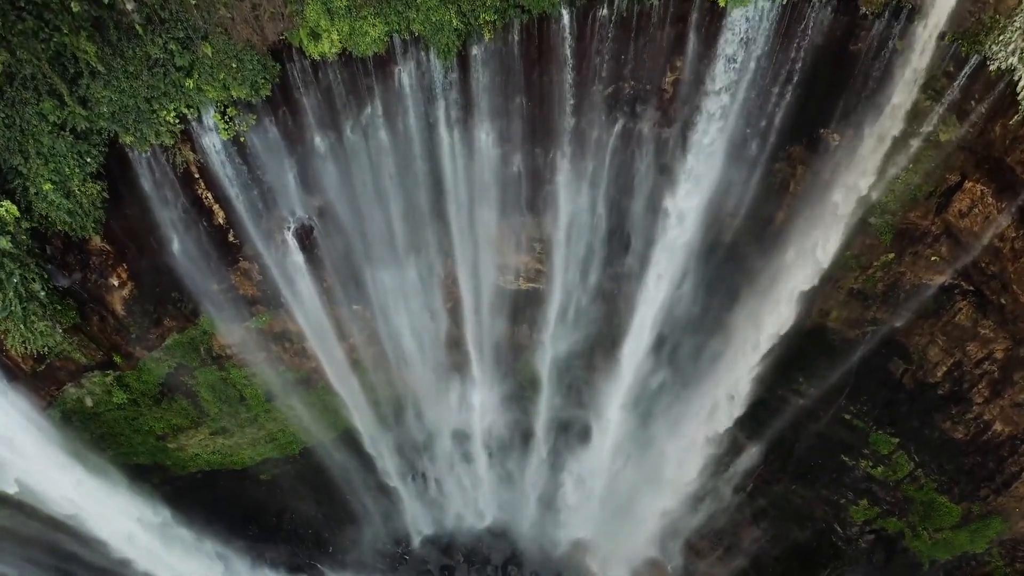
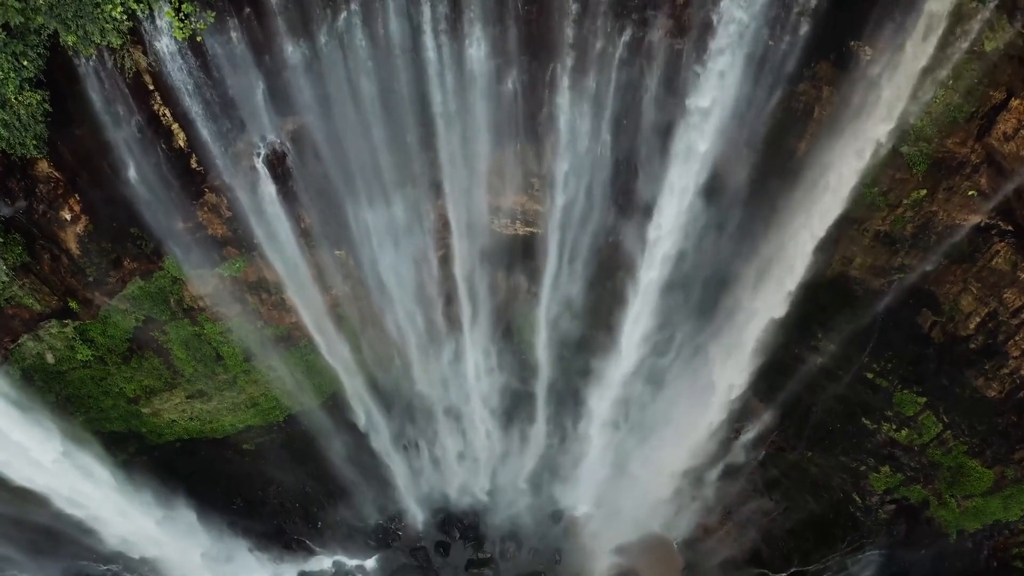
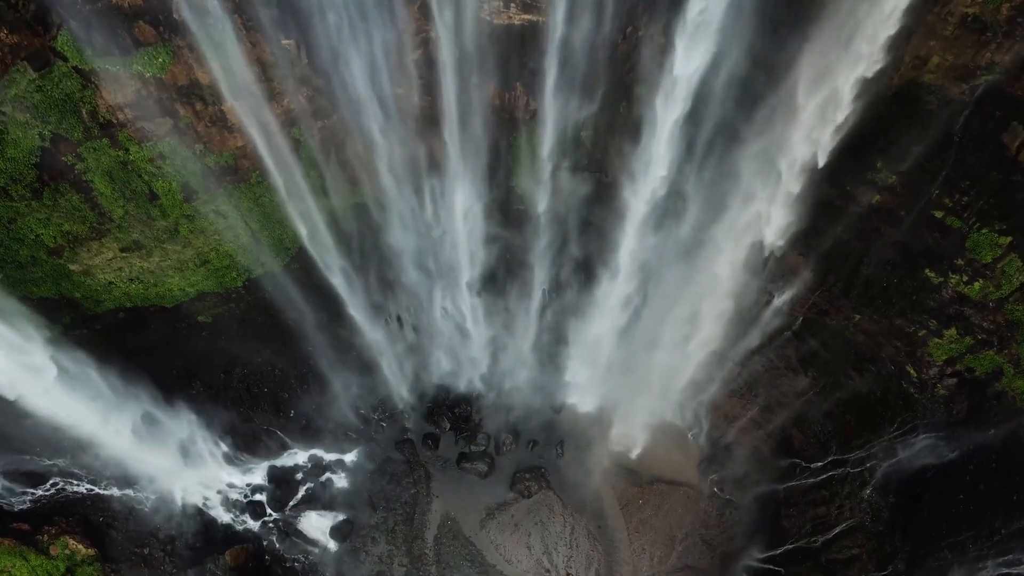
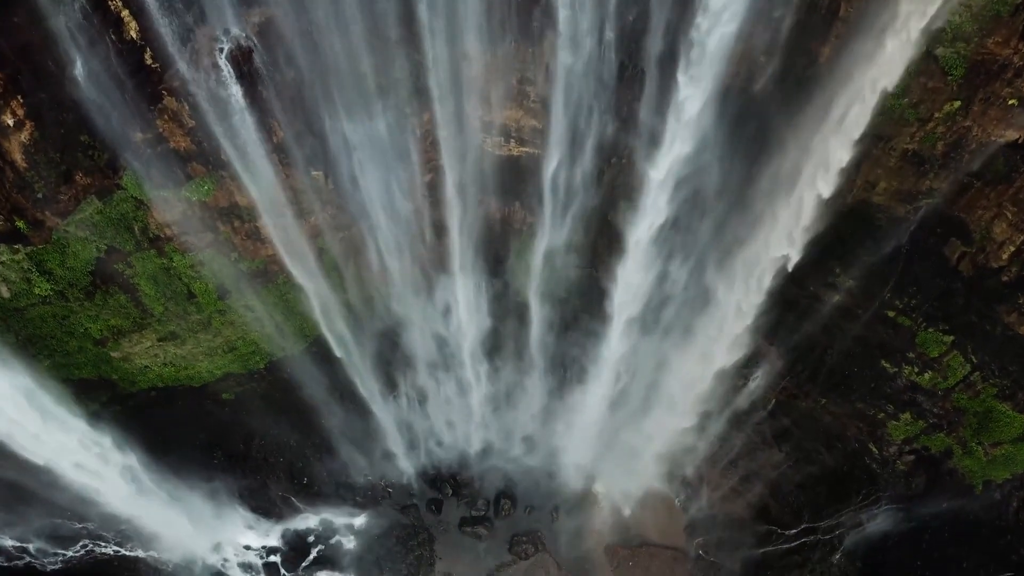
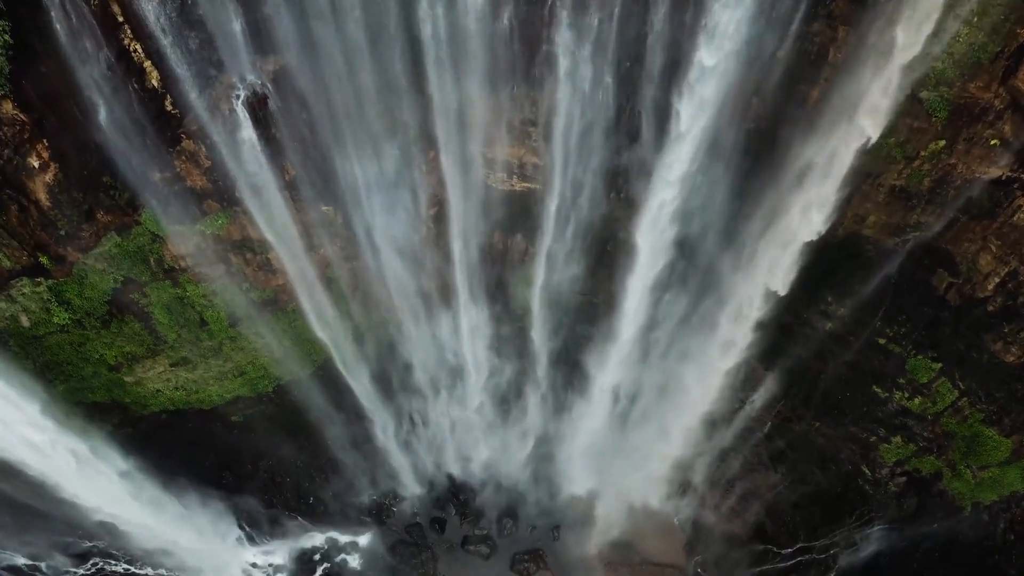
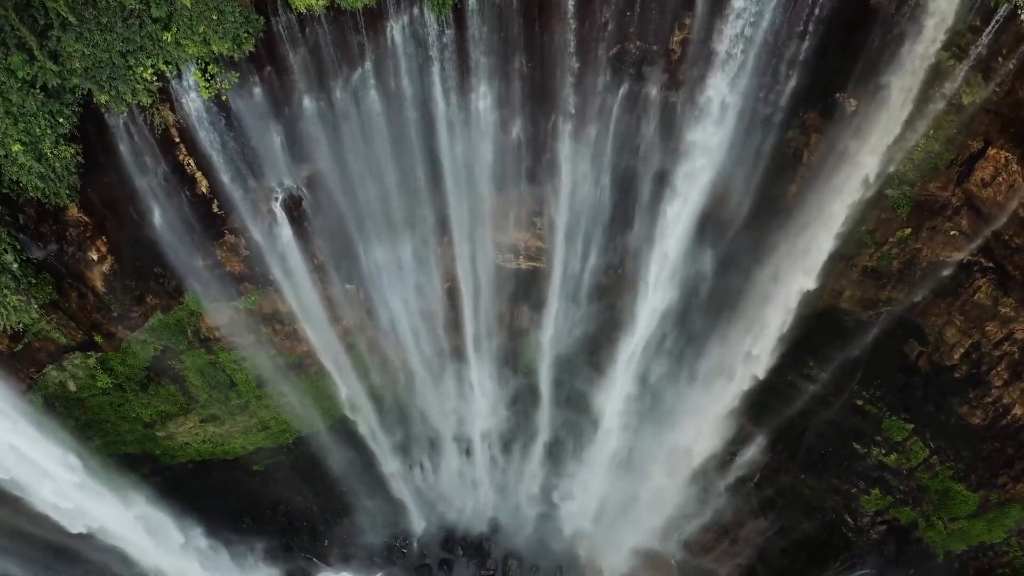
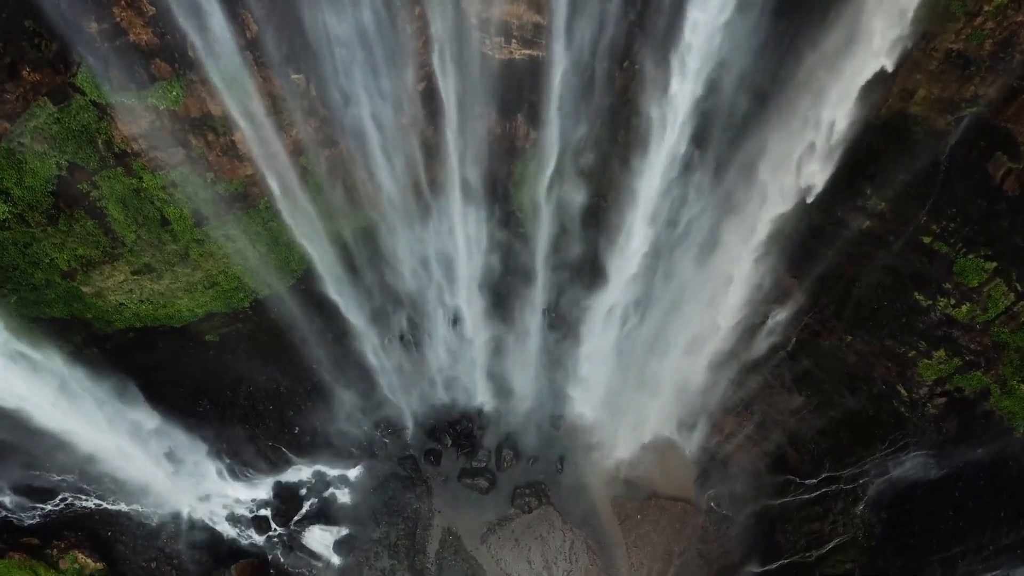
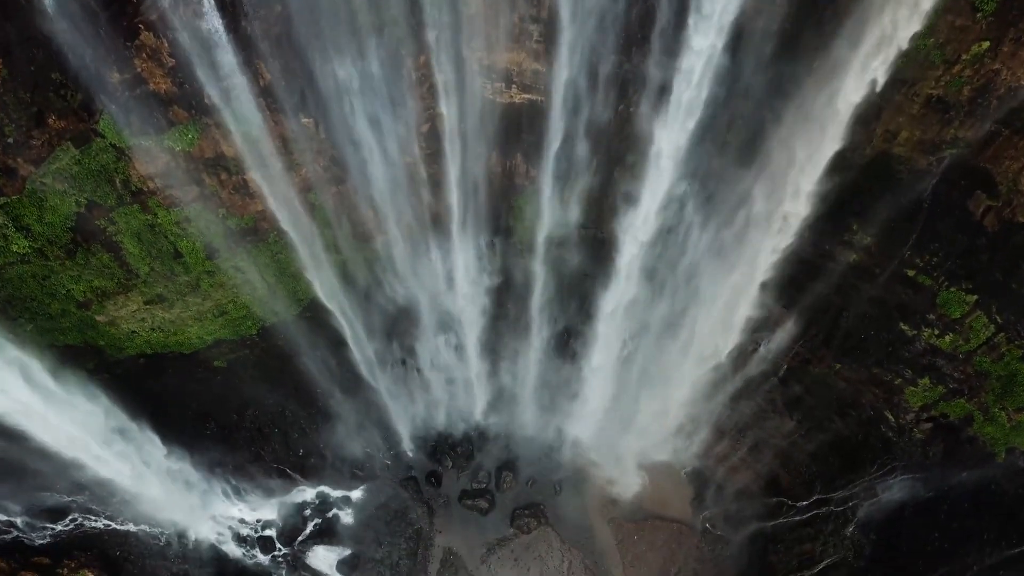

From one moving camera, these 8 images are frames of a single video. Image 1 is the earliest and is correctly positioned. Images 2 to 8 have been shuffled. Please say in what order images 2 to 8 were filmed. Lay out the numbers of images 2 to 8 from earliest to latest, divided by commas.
6, 2, 5, 4, 8, 7, 3
